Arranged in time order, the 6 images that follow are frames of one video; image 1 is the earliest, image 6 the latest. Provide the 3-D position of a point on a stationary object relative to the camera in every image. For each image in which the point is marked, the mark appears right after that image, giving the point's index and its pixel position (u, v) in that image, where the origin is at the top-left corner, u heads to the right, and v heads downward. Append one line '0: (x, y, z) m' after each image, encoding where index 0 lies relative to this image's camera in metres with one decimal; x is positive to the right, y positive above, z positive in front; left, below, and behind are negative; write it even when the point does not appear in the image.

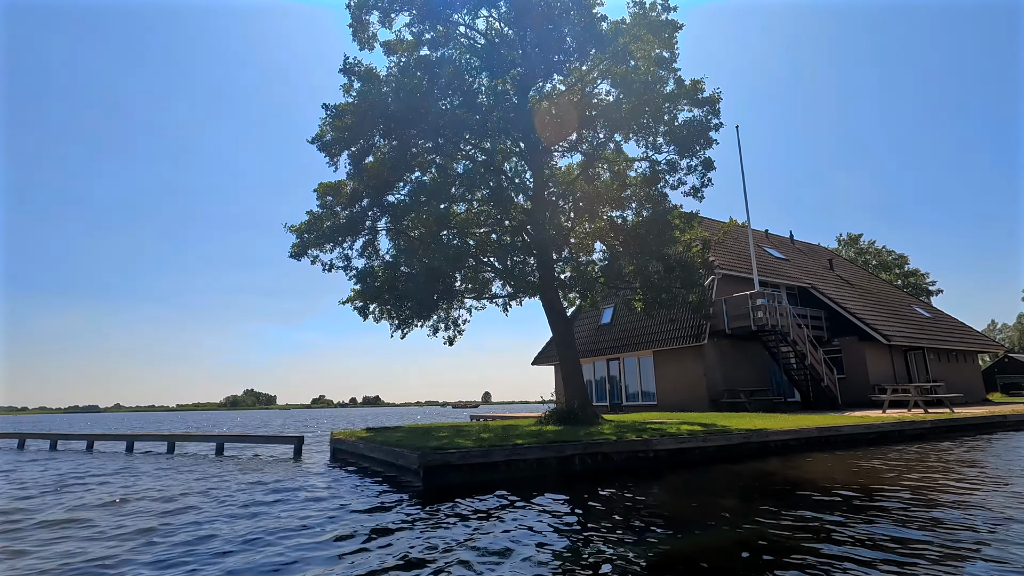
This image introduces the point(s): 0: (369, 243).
0: (-4.0, +1.2, +15.3) m
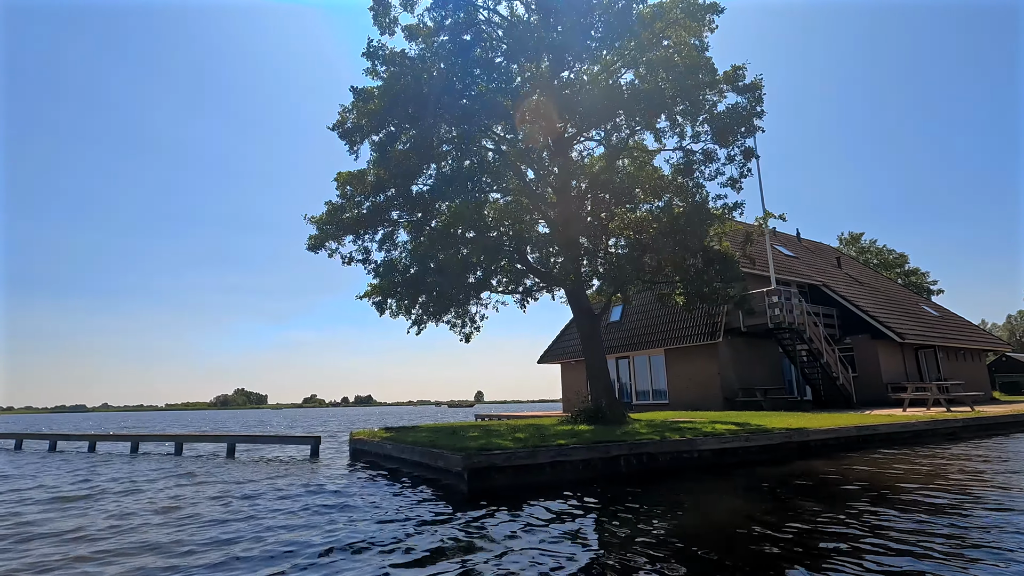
0: (-3.4, +1.4, +14.8) m
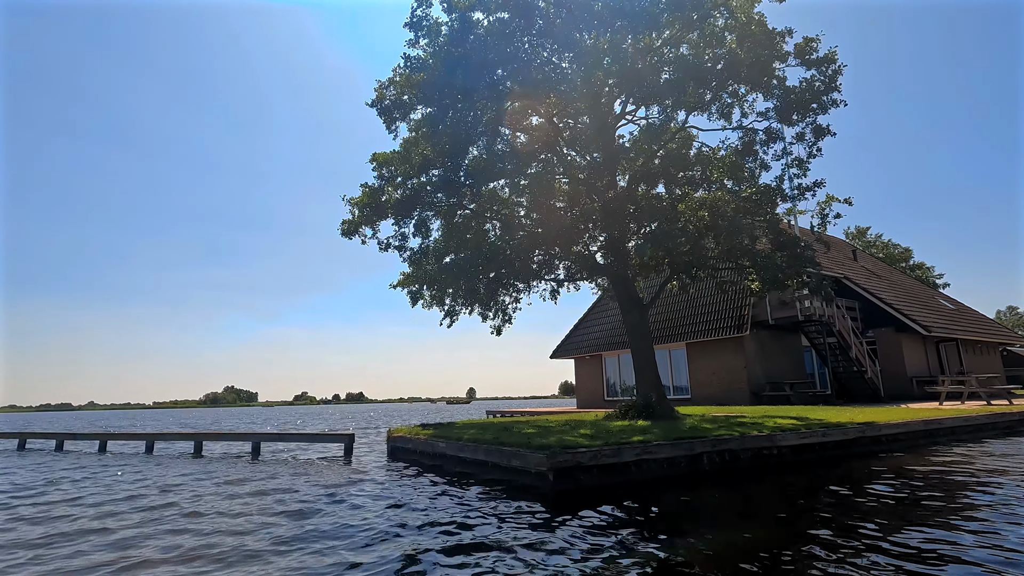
0: (-2.3, +1.7, +13.9) m
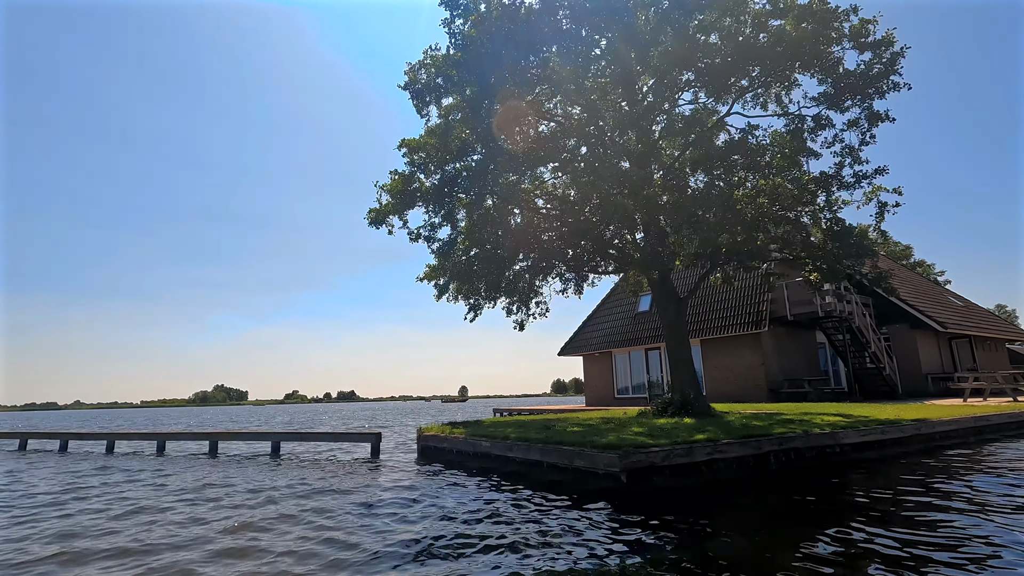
0: (-1.5, +1.9, +13.4) m
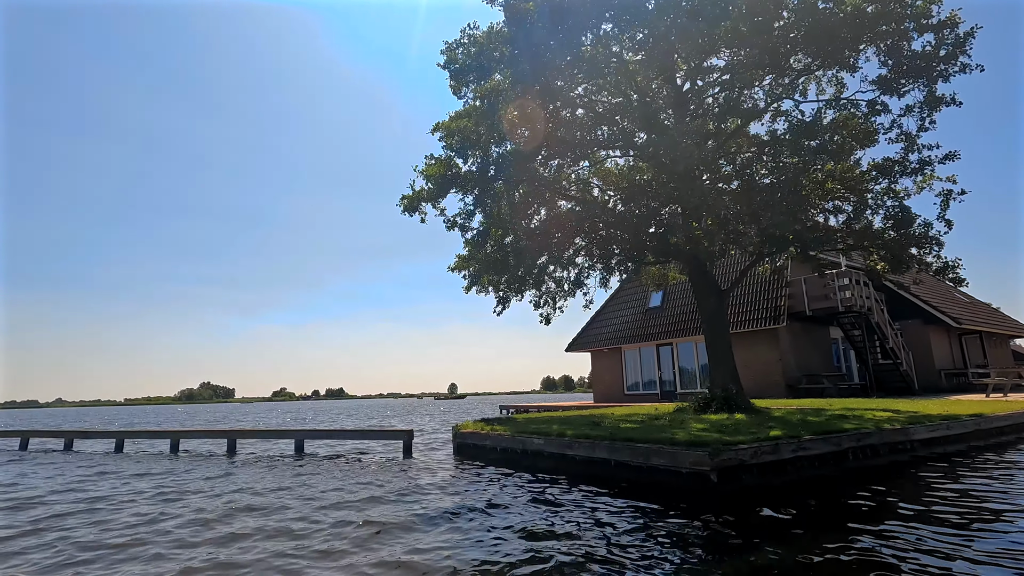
0: (-0.6, +2.1, +12.8) m
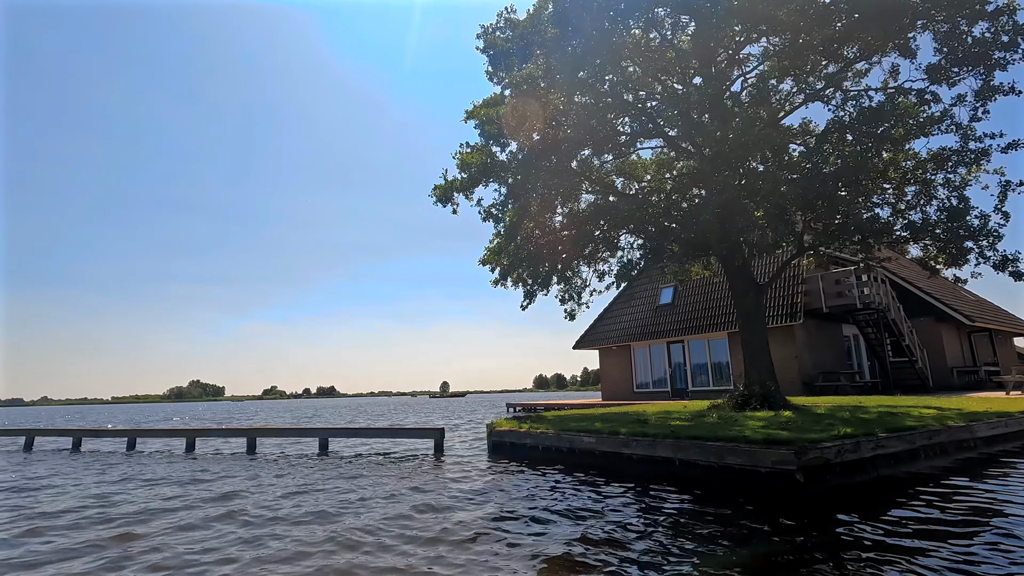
0: (+0.2, +2.2, +12.4) m
